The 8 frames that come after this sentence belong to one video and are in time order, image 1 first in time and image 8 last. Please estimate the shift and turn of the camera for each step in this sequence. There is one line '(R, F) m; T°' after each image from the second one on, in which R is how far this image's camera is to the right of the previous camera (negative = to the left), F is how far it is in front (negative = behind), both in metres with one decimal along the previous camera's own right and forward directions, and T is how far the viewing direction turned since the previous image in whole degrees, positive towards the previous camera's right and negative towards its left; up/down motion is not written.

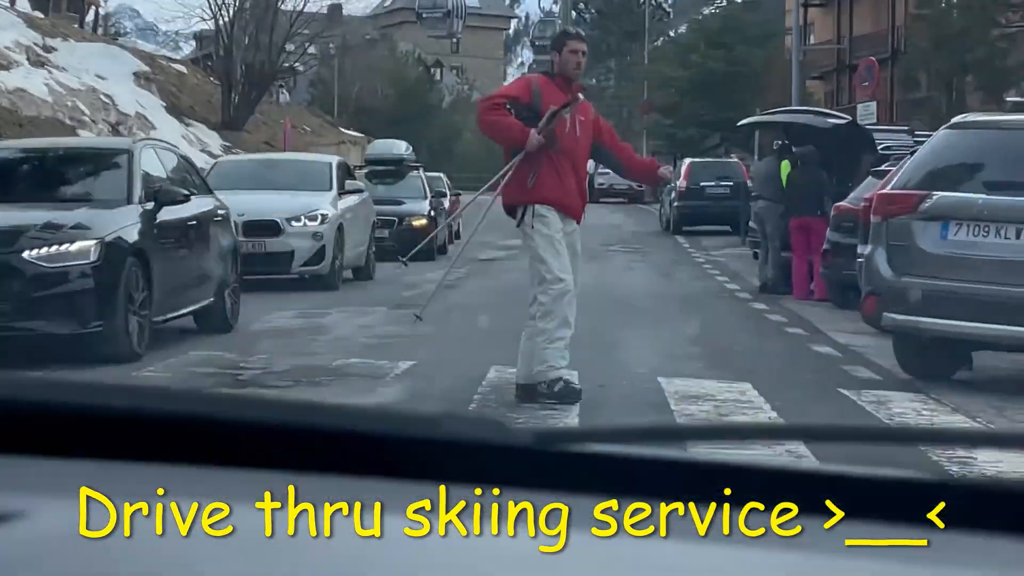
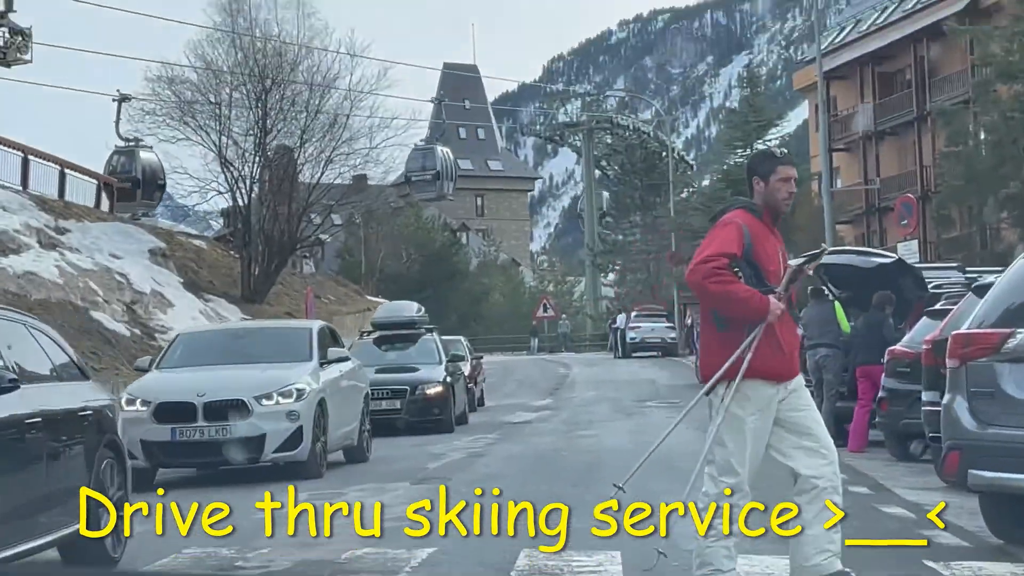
(0.0, +0.9) m; -1°
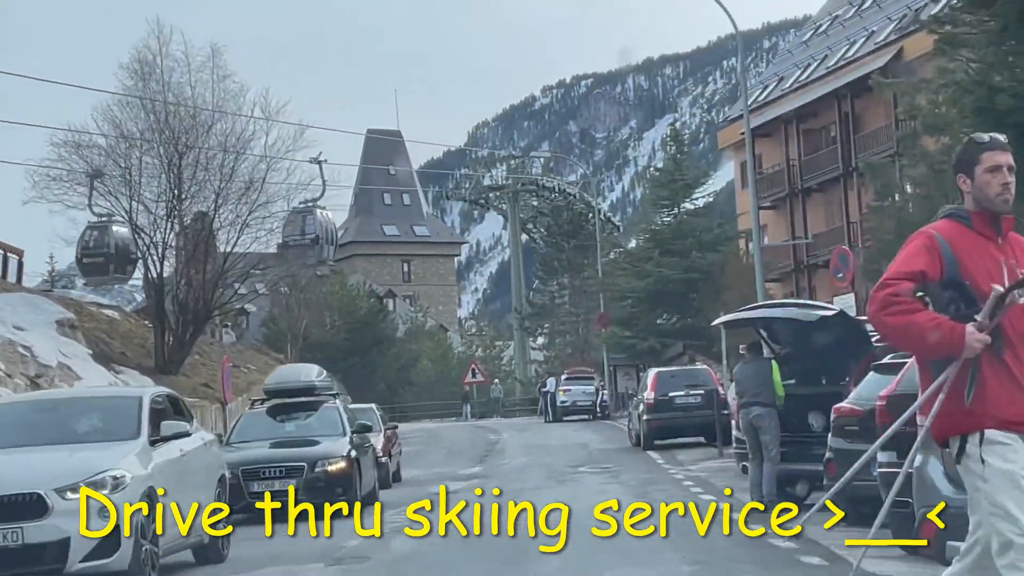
(+0.1, +0.9) m; +2°
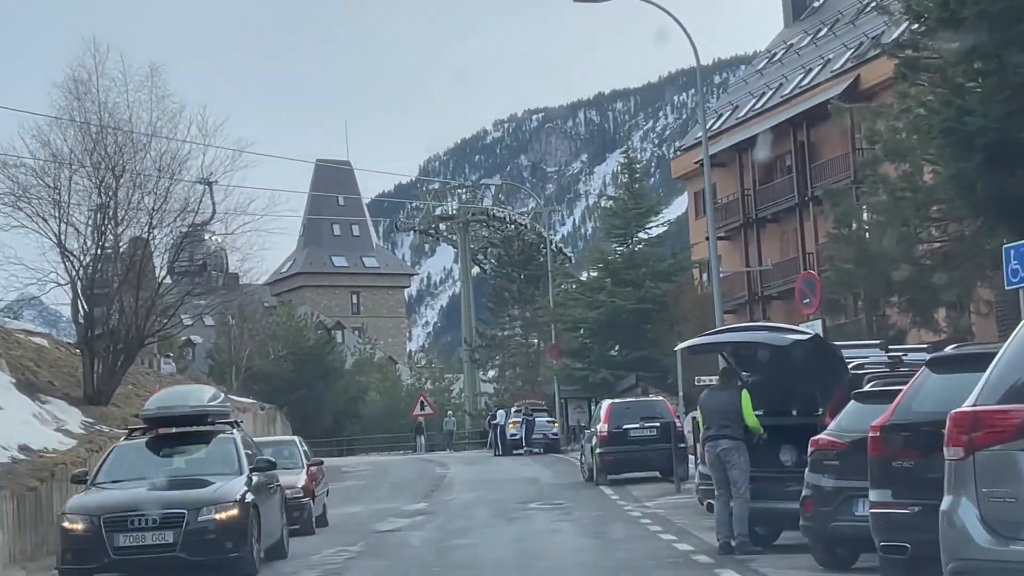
(0.0, +1.2) m; +2°
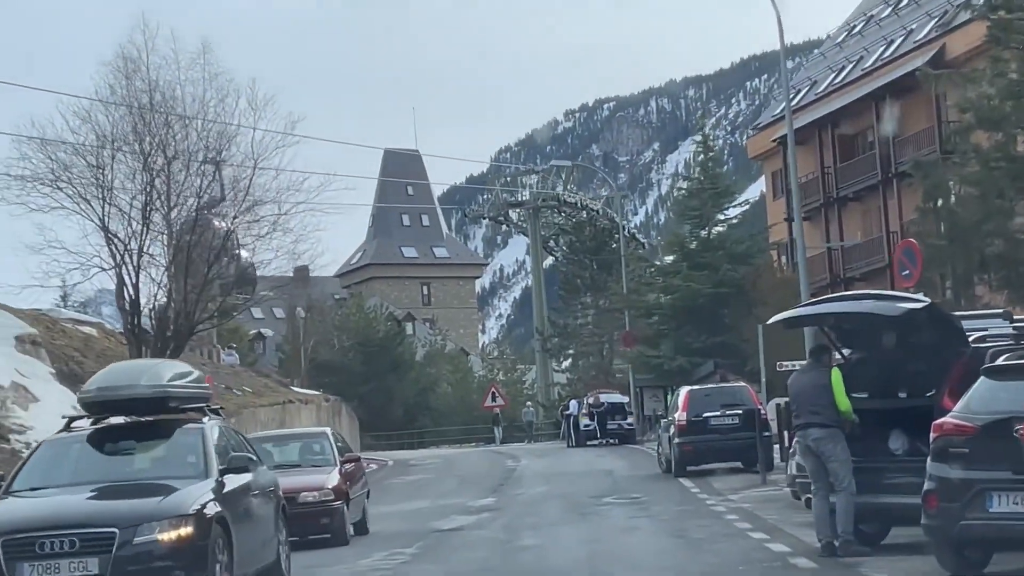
(0.0, +1.6) m; -2°
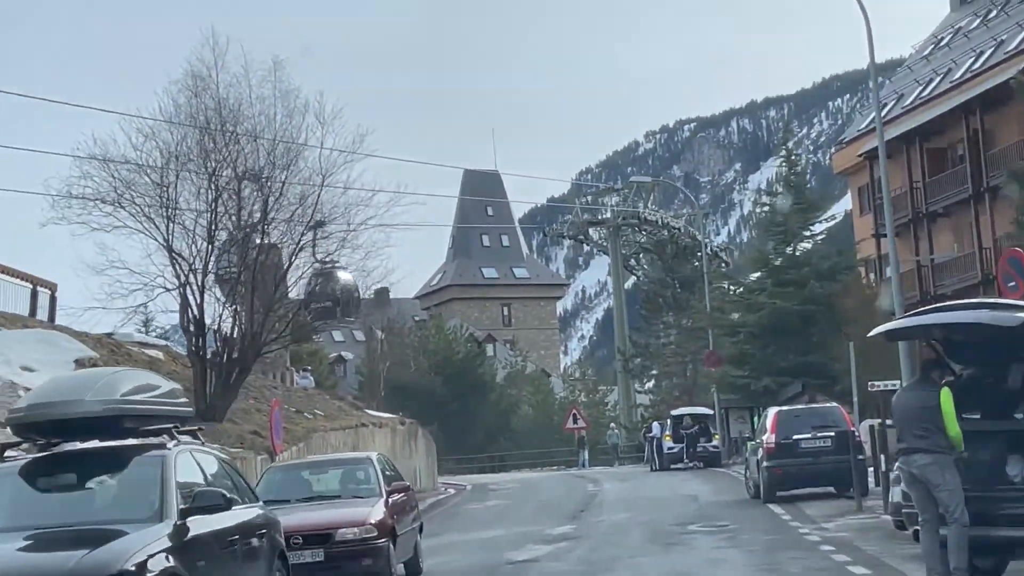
(+0.1, +1.0) m; -3°
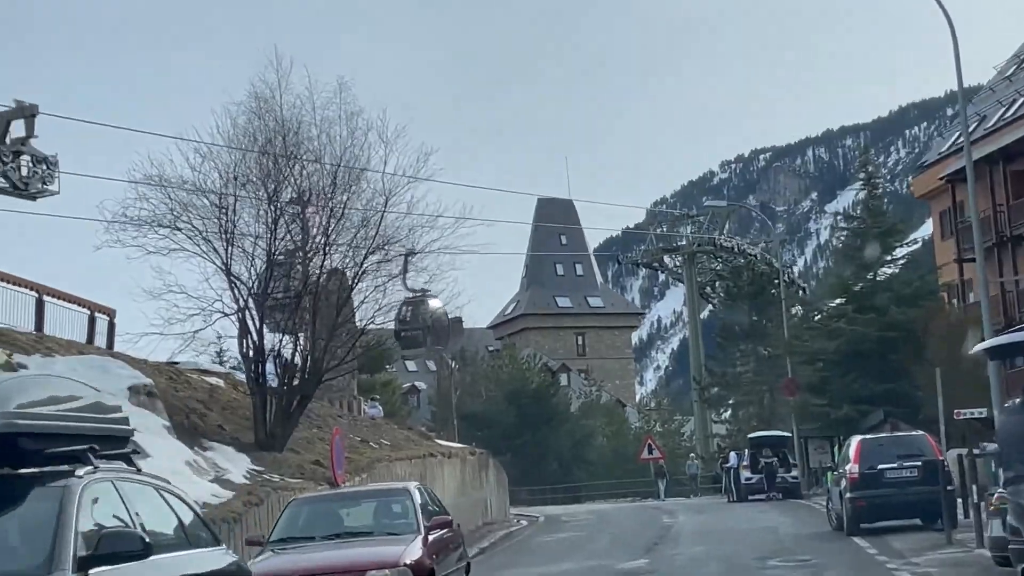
(+0.1, +0.9) m; -3°
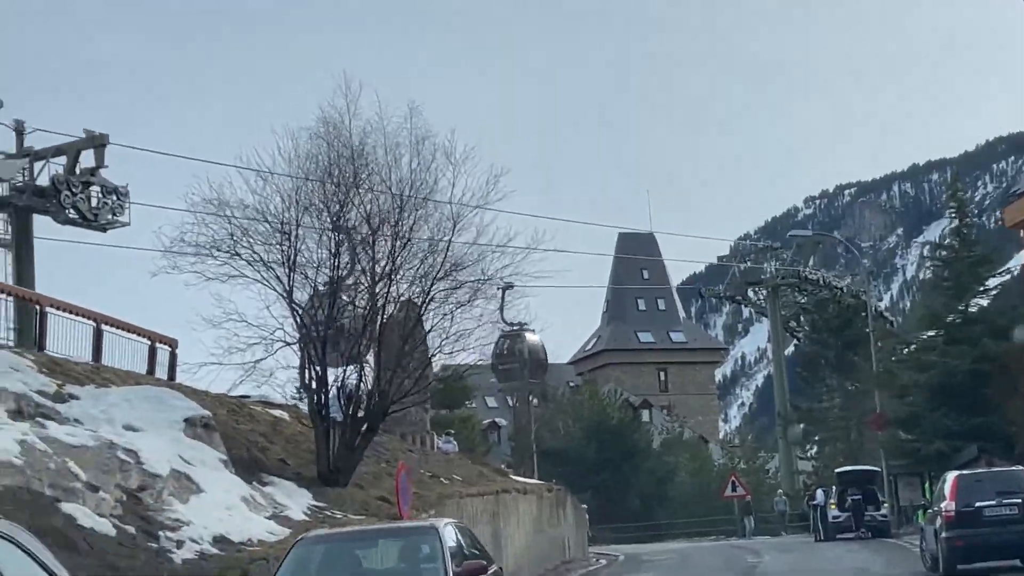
(+0.1, +1.1) m; -3°
